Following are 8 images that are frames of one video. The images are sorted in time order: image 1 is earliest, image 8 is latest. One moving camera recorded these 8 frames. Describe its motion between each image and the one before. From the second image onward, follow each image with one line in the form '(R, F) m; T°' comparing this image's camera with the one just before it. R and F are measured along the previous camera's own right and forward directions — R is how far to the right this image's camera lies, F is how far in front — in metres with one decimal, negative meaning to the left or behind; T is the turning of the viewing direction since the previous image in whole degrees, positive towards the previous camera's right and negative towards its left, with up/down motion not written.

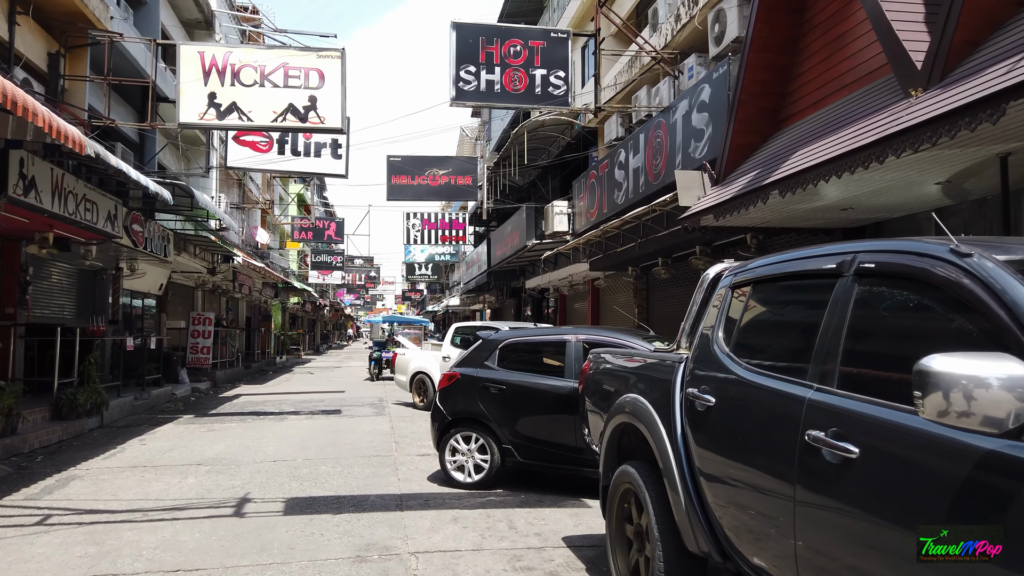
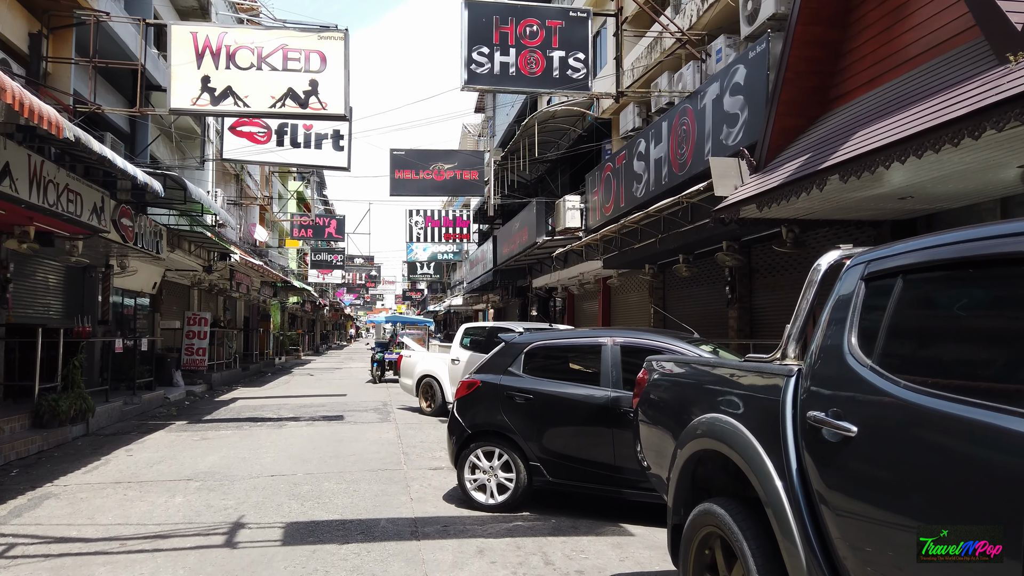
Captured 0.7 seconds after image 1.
(-0.2, +0.7) m; 0°
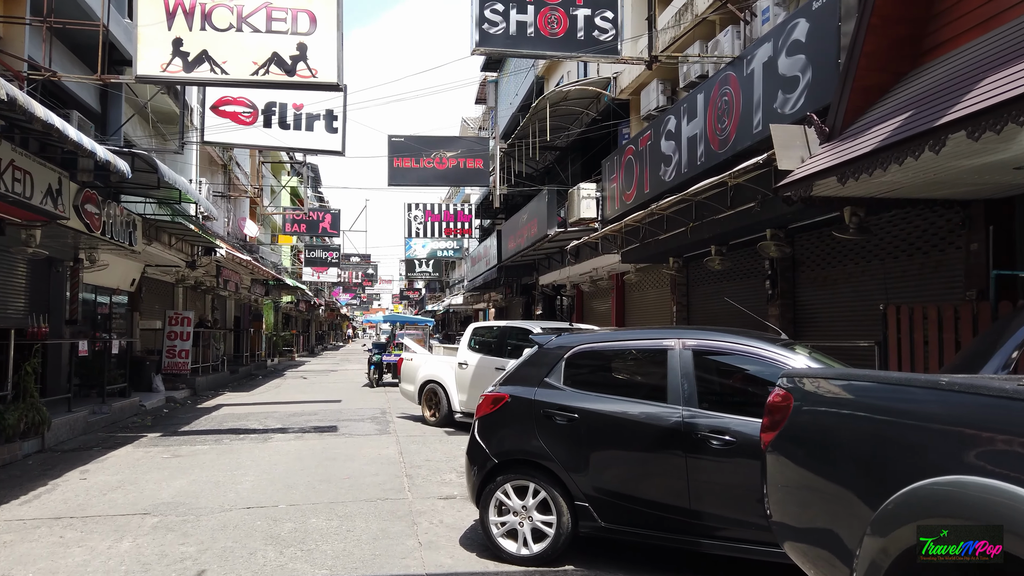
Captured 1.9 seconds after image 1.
(-0.2, +1.3) m; 0°
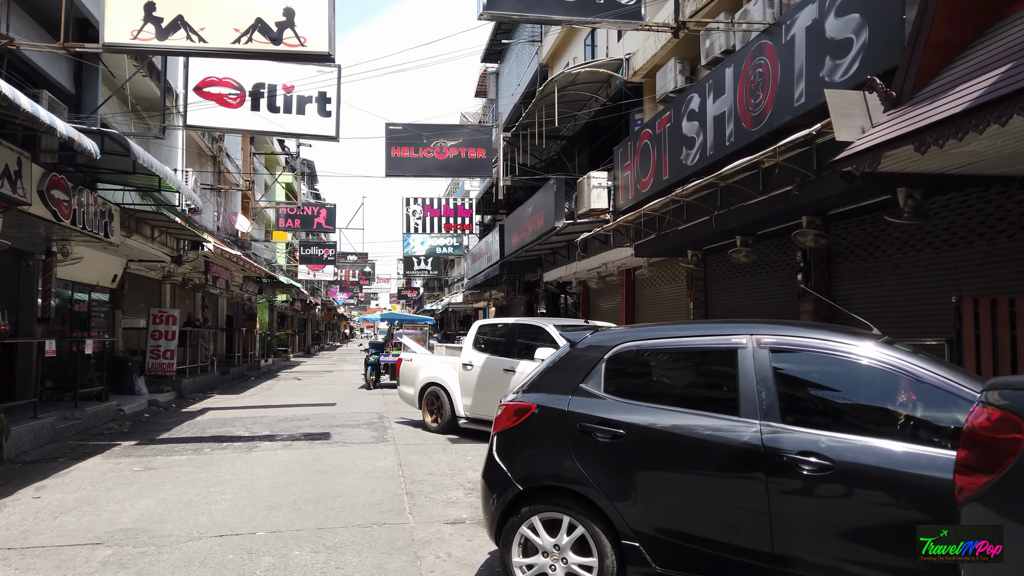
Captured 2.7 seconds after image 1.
(-0.1, +0.9) m; 0°
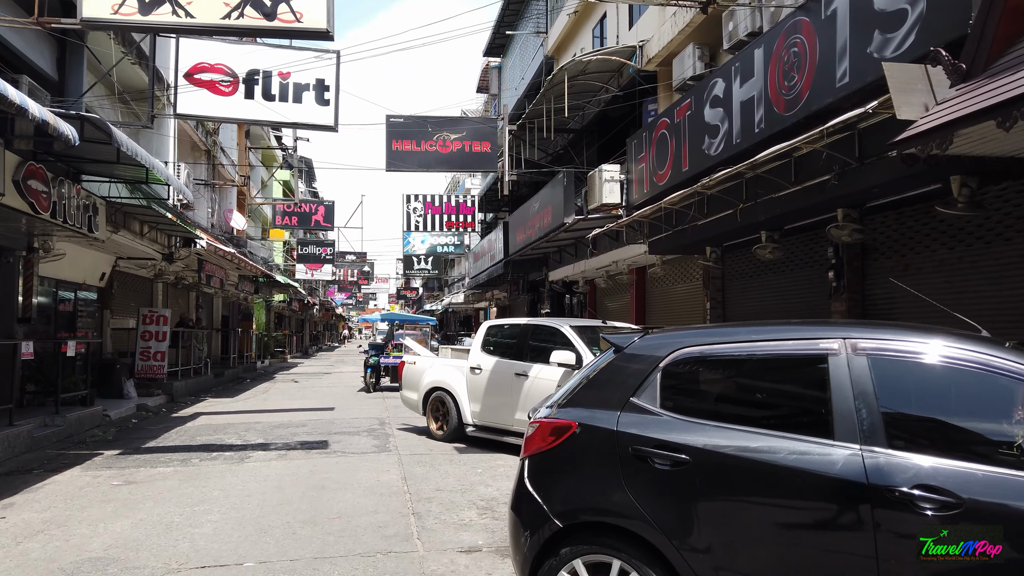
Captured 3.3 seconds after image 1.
(-0.1, +0.6) m; 0°
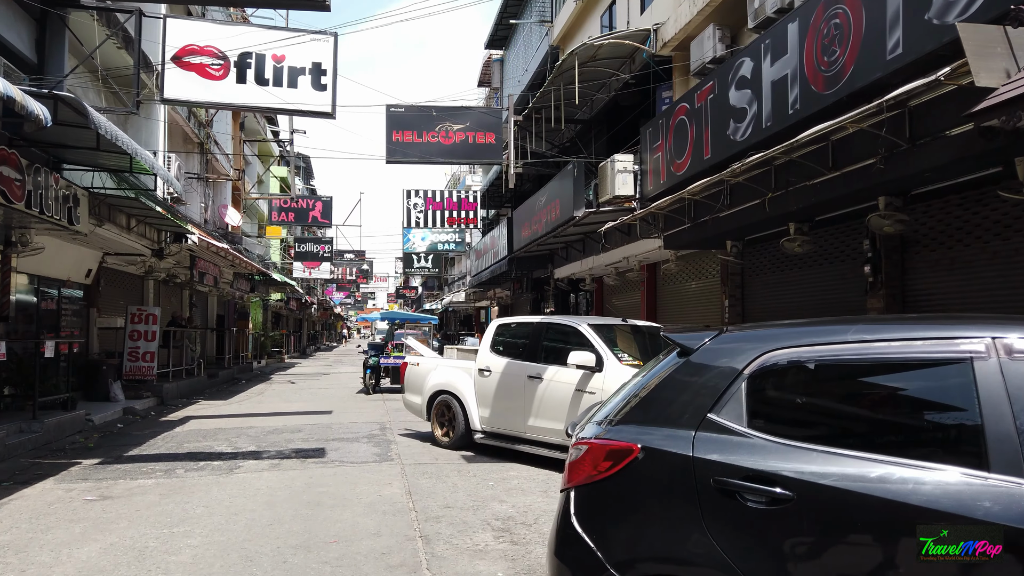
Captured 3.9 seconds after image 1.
(-0.1, +0.7) m; 0°
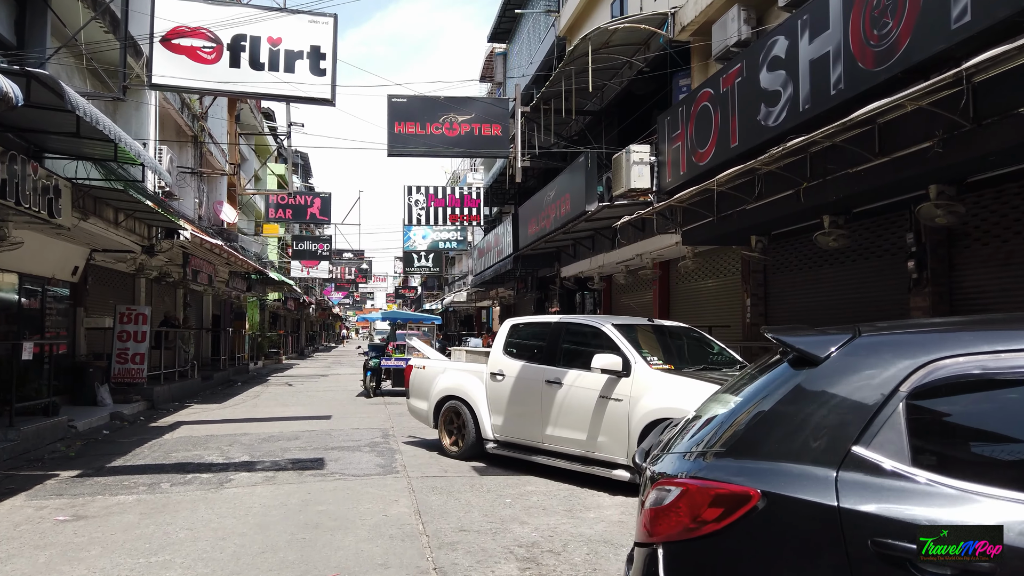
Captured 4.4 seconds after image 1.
(-0.2, +0.6) m; 0°
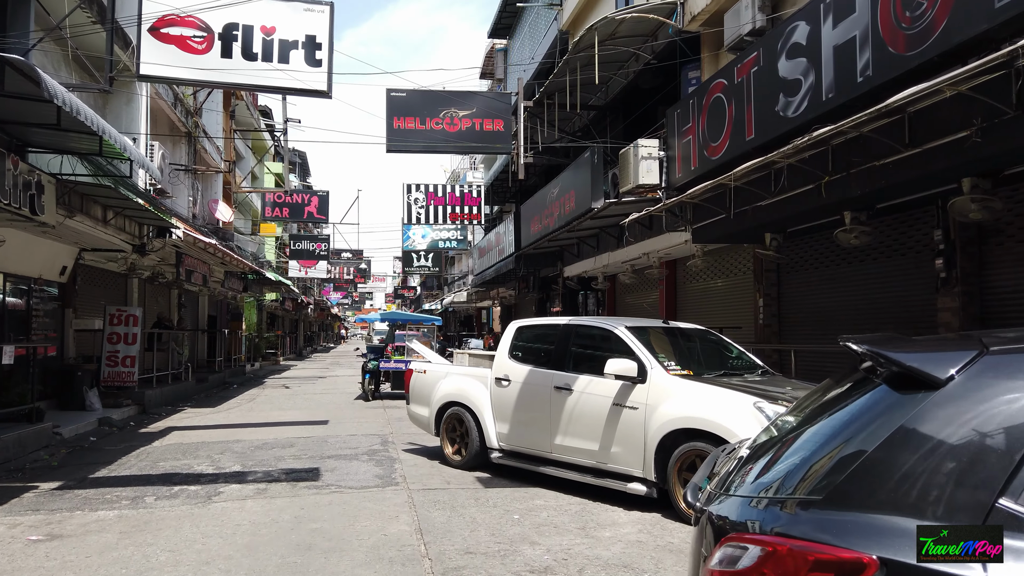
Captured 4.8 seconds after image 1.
(-0.1, +0.4) m; 0°
